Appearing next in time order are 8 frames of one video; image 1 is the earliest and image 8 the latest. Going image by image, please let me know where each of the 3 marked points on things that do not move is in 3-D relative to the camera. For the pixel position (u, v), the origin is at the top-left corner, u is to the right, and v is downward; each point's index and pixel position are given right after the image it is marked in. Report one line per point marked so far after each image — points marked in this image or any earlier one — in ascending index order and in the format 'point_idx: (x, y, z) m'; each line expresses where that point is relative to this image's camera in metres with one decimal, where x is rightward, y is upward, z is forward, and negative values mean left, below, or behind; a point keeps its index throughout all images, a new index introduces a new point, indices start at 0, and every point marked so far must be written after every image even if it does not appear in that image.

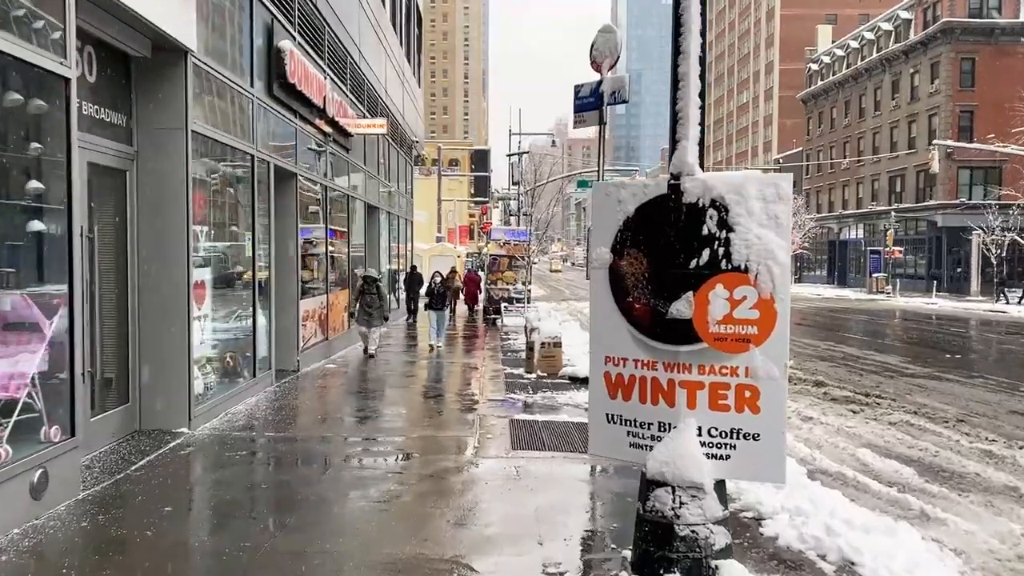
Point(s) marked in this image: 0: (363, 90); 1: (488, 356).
0: (-3.4, +4.5, +17.5) m
1: (-0.5, -1.4, +15.4) m
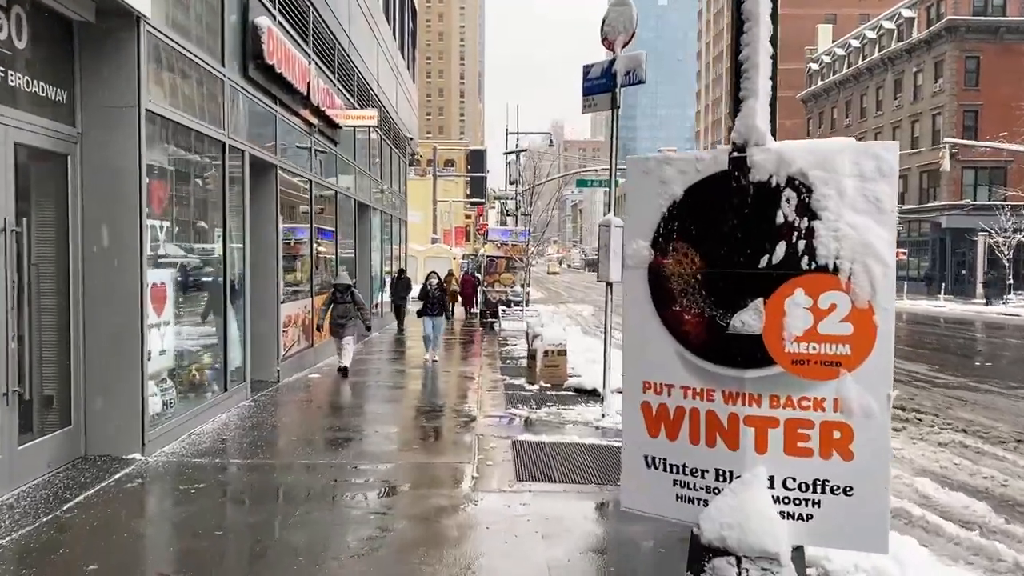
0: (-3.4, +4.5, +16.4) m
1: (-0.5, -1.4, +14.3) m
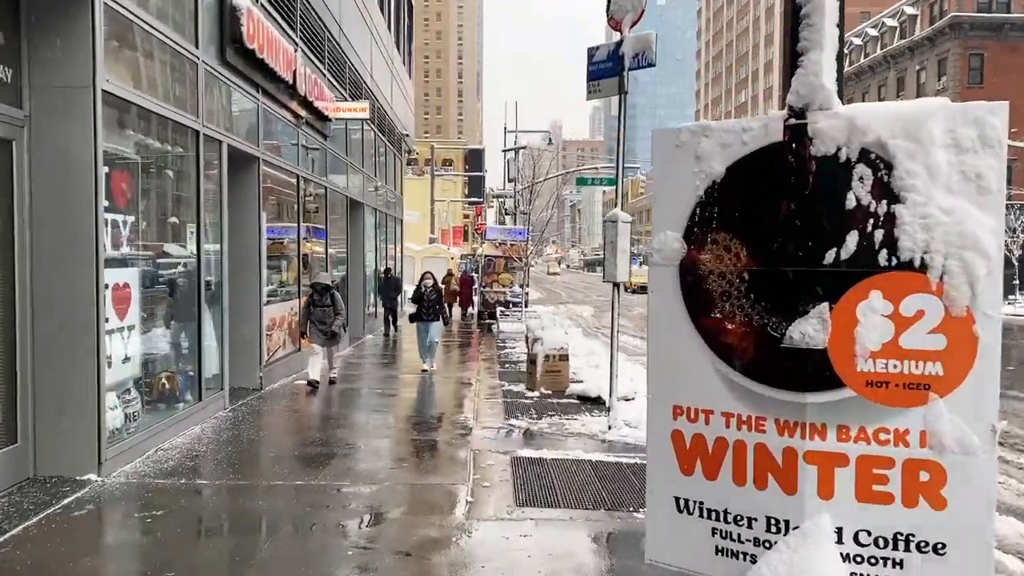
0: (-3.5, +4.5, +15.7) m
1: (-0.5, -1.4, +13.6) m
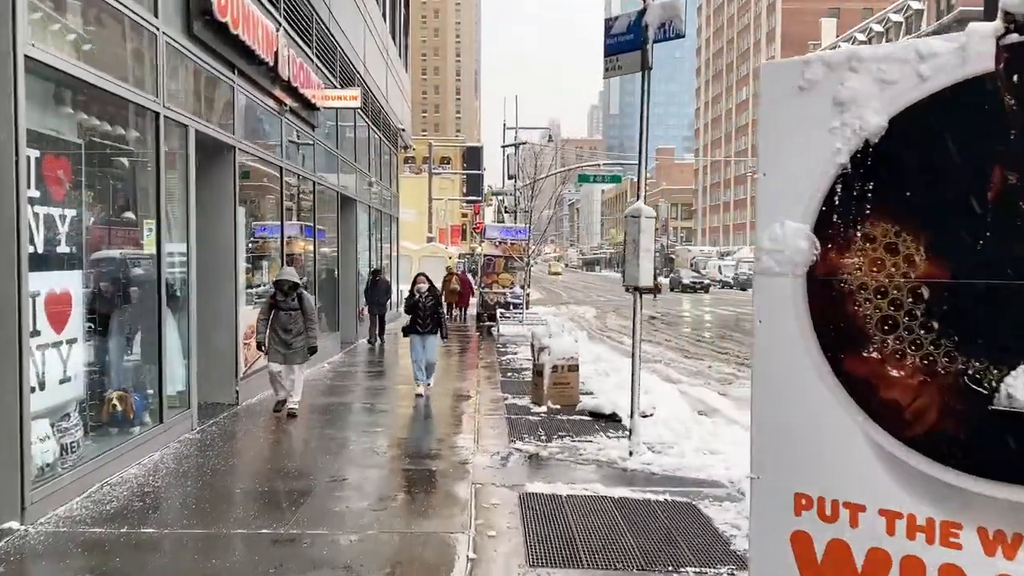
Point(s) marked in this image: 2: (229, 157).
0: (-3.4, +4.4, +14.7) m
1: (-0.5, -1.5, +12.6) m
2: (-3.5, +1.6, +9.3) m
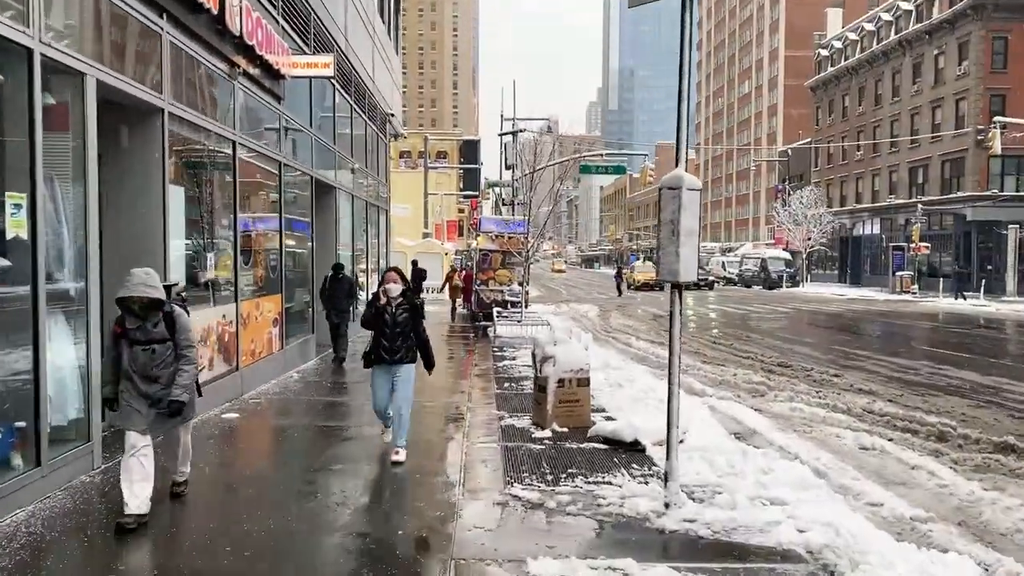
0: (-3.5, +4.5, +12.8) m
1: (-0.5, -1.4, +10.8) m
2: (-3.5, +1.6, +7.5) m
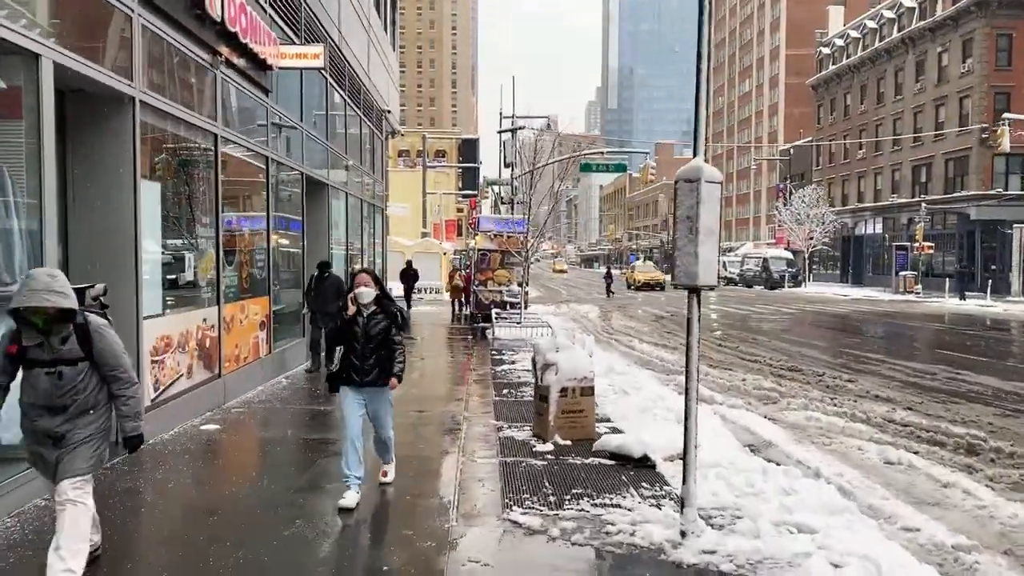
0: (-3.5, +4.5, +12.3) m
1: (-0.5, -1.5, +10.2) m
2: (-3.5, +1.6, +6.9) m
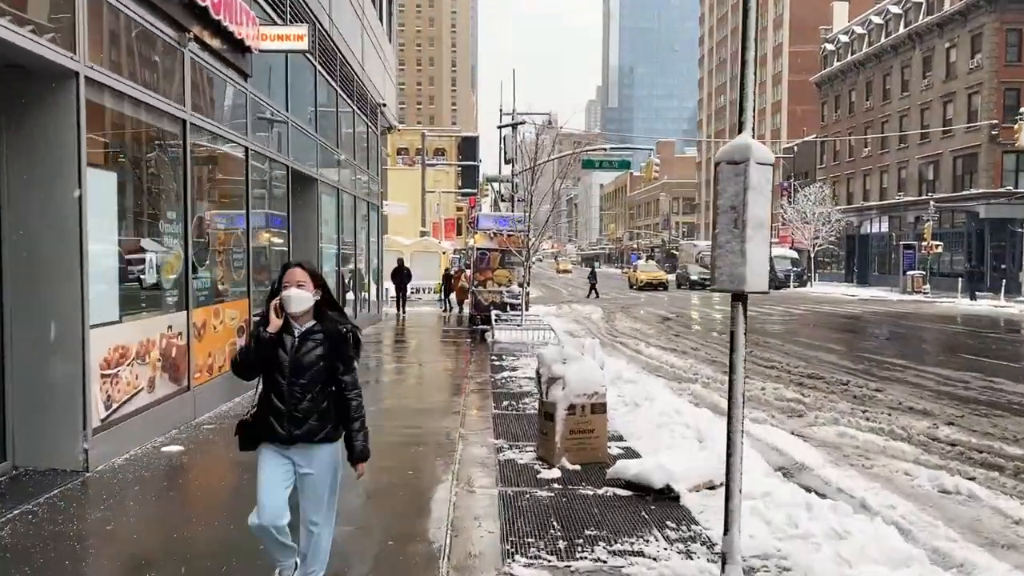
0: (-3.5, +4.4, +11.4) m
1: (-0.5, -1.5, +9.3) m
2: (-3.5, +1.6, +6.0) m
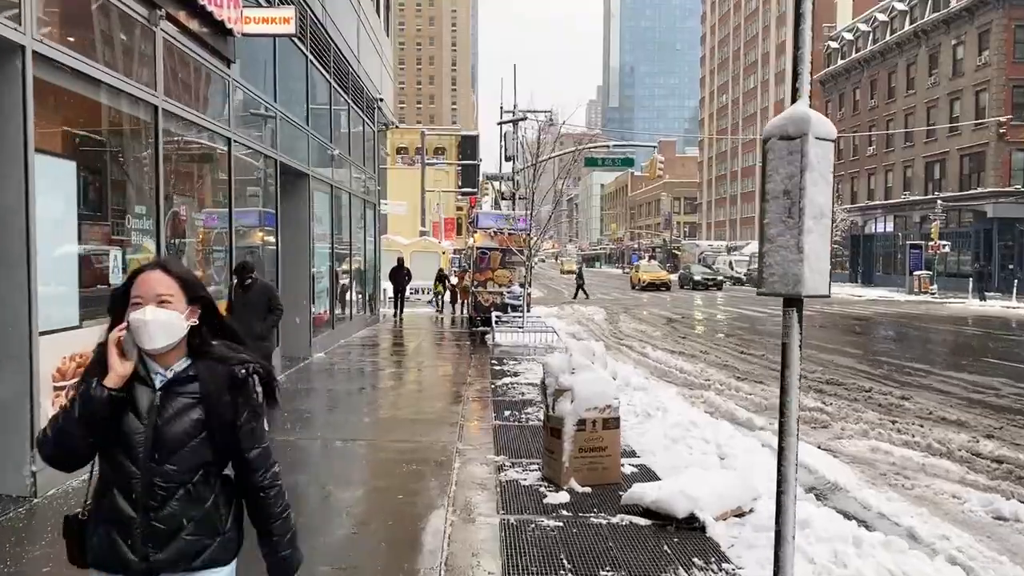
0: (-3.5, +4.4, +10.7) m
1: (-0.5, -1.5, +8.6) m
2: (-3.5, +1.5, +5.3) m
